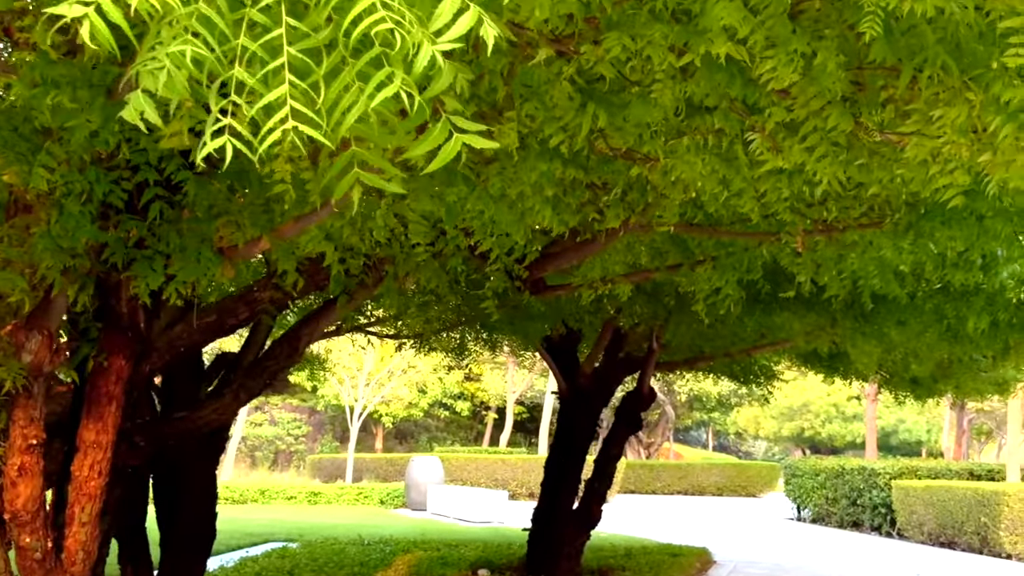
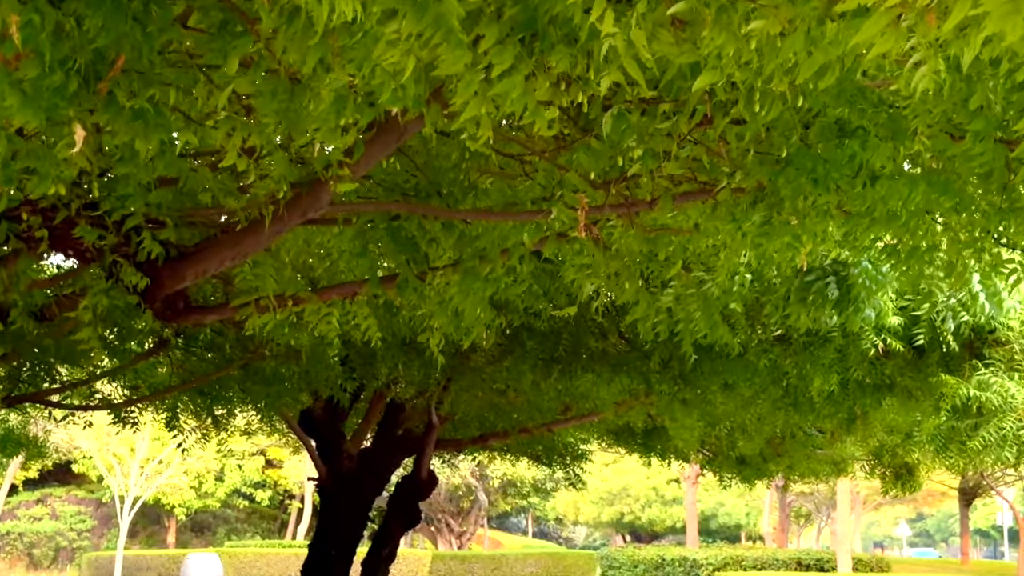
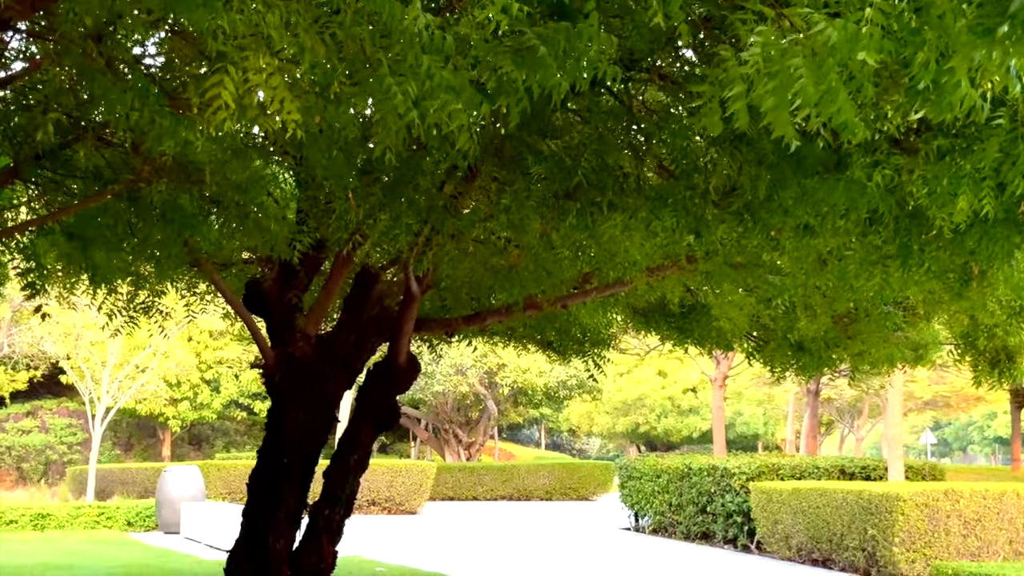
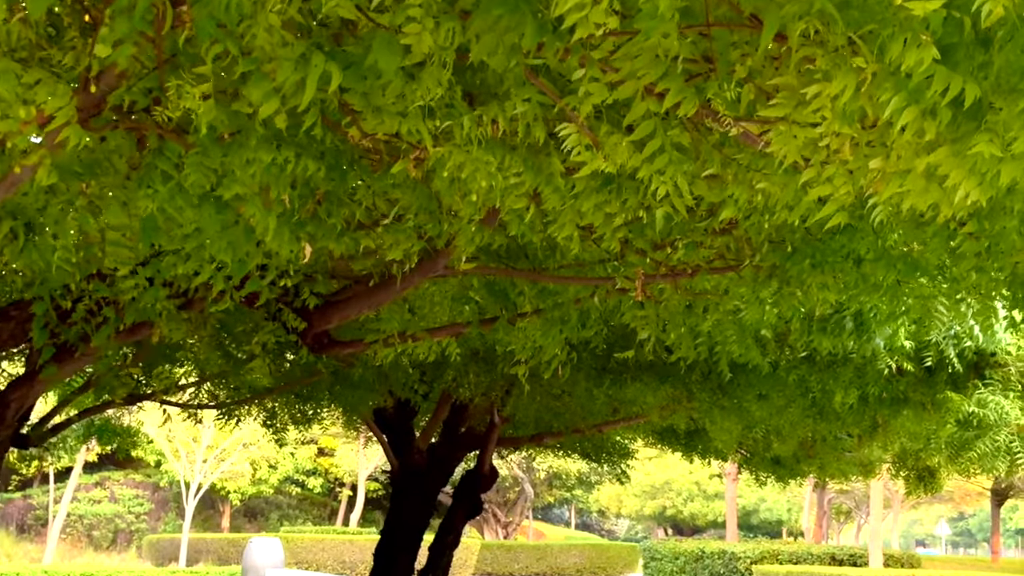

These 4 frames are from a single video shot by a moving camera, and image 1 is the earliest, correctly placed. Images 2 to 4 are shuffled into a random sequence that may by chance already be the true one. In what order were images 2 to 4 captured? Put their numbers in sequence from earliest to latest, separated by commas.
4, 2, 3
